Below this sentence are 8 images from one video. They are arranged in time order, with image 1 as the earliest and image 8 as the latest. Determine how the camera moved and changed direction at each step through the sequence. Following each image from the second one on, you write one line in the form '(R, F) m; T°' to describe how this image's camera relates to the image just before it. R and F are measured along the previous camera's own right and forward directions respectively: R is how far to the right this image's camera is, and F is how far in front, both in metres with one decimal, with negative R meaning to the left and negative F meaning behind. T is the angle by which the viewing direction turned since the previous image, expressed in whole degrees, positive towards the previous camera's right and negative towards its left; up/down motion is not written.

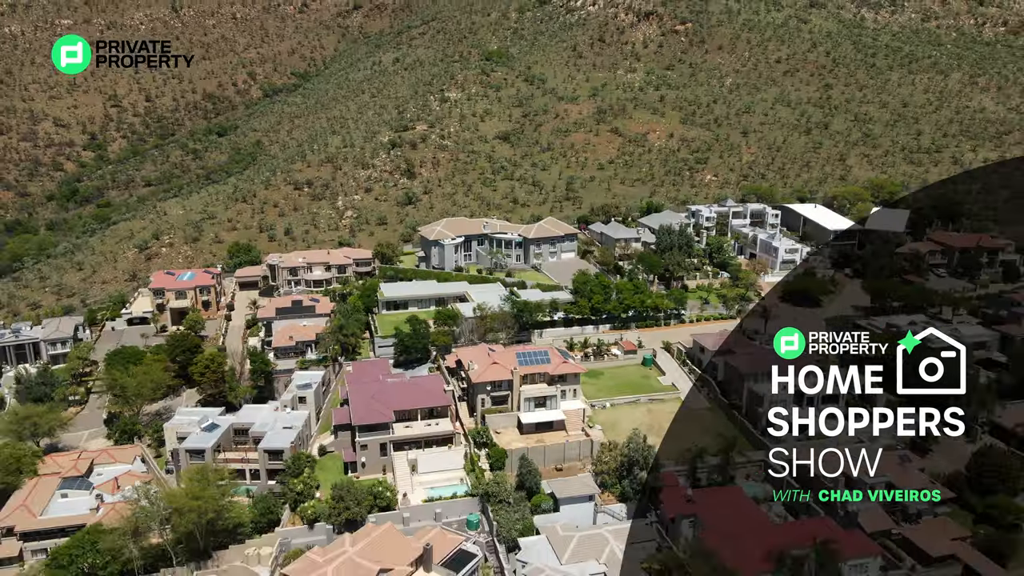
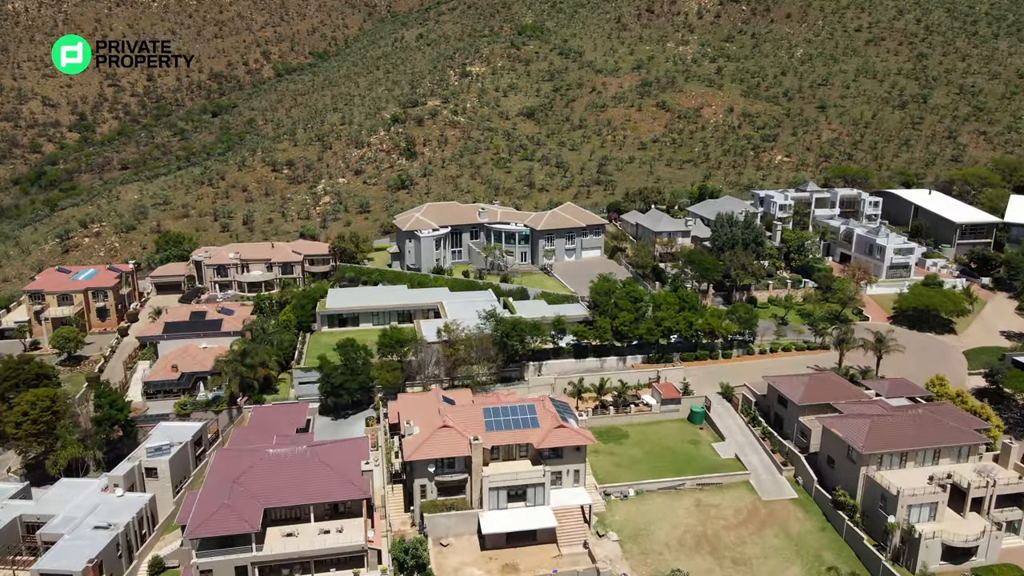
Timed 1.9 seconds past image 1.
(+4.6, +25.2) m; -4°
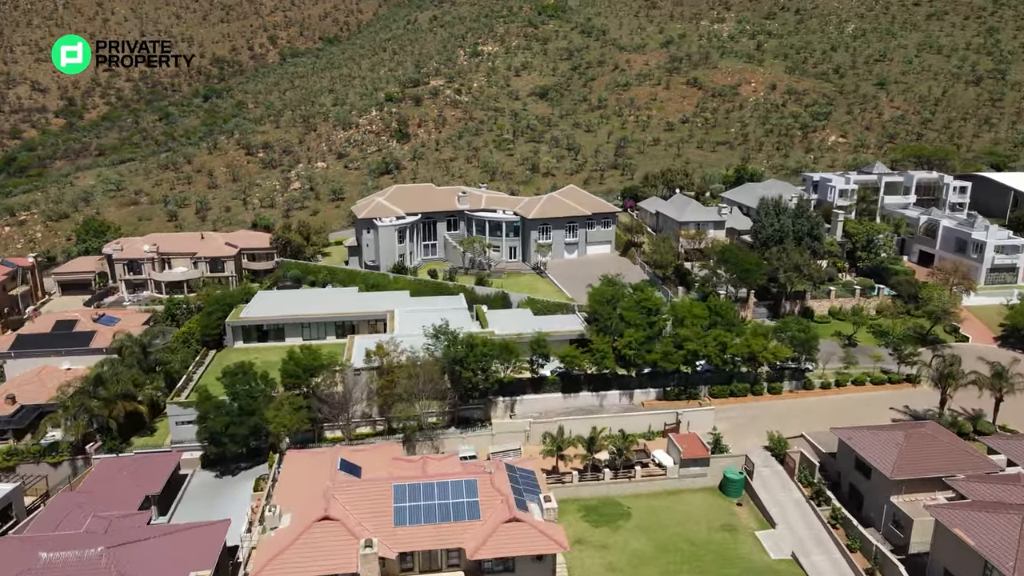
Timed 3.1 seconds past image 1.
(+3.6, +15.2) m; -2°
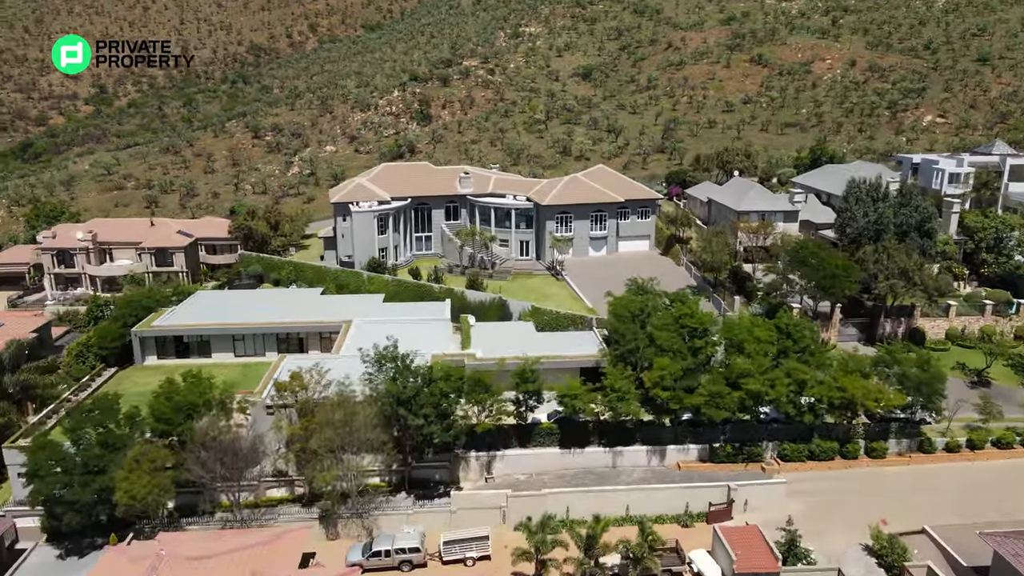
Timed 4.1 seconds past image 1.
(+2.8, +12.0) m; -4°
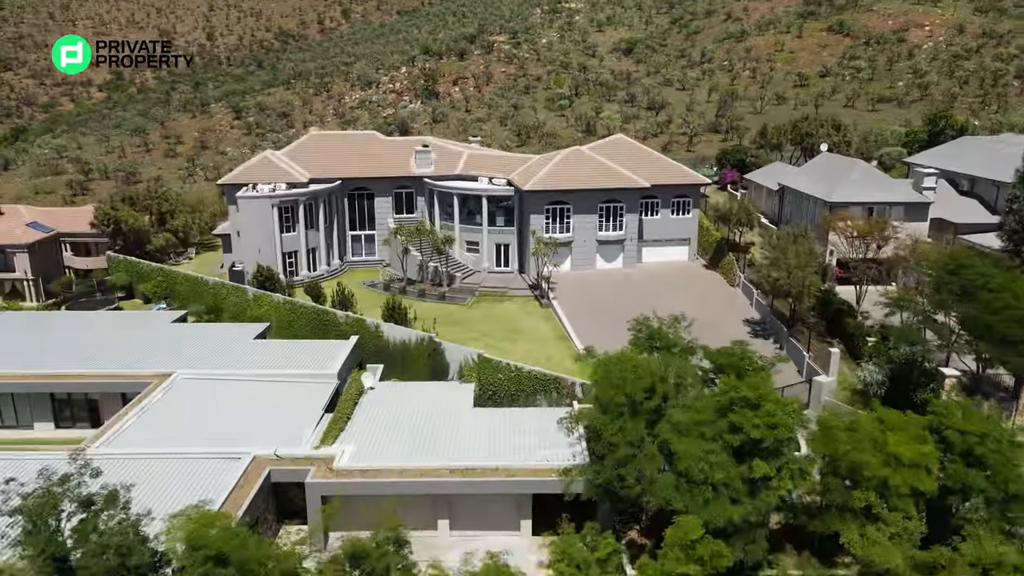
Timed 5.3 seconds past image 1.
(+3.6, +15.3) m; -4°
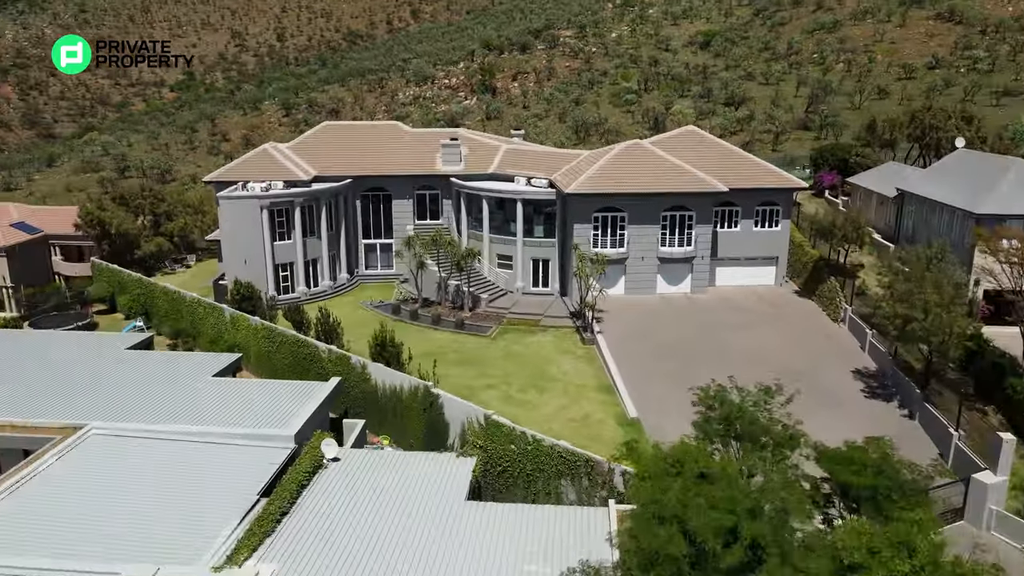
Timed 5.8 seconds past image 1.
(+1.0, +6.1) m; -5°
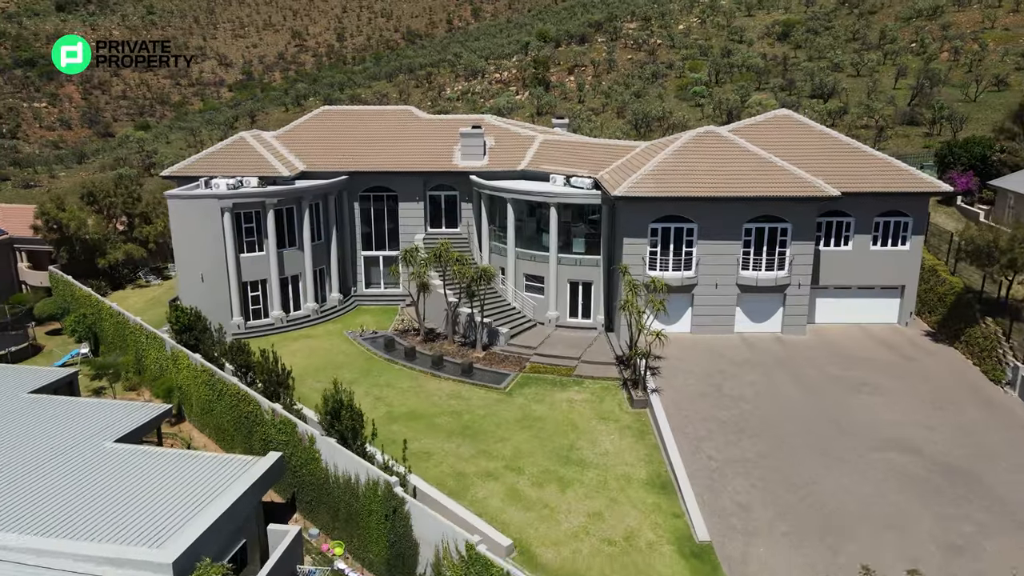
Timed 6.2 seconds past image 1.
(+0.8, +6.1) m; -5°
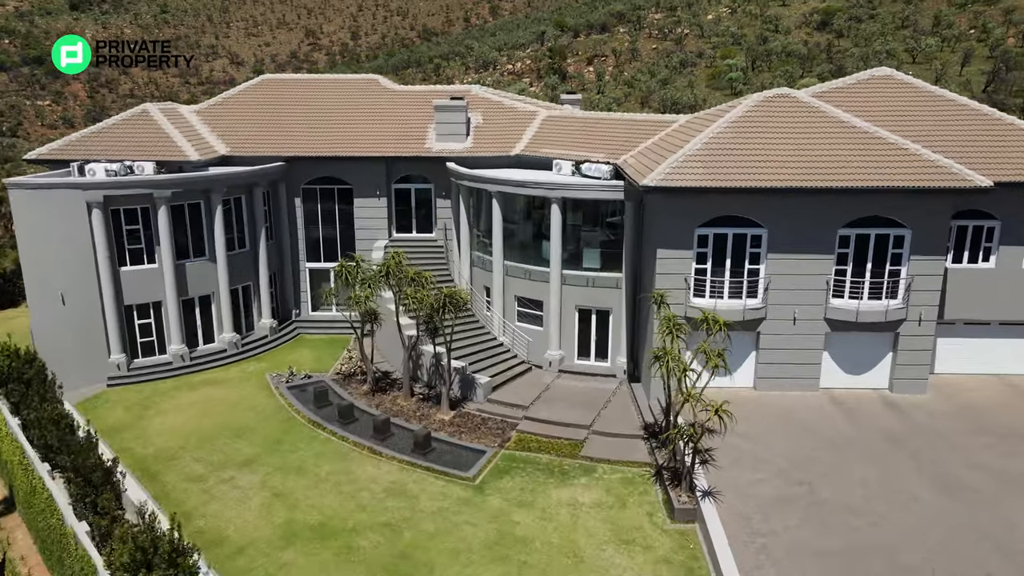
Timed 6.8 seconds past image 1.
(+0.7, +5.8) m; -2°
